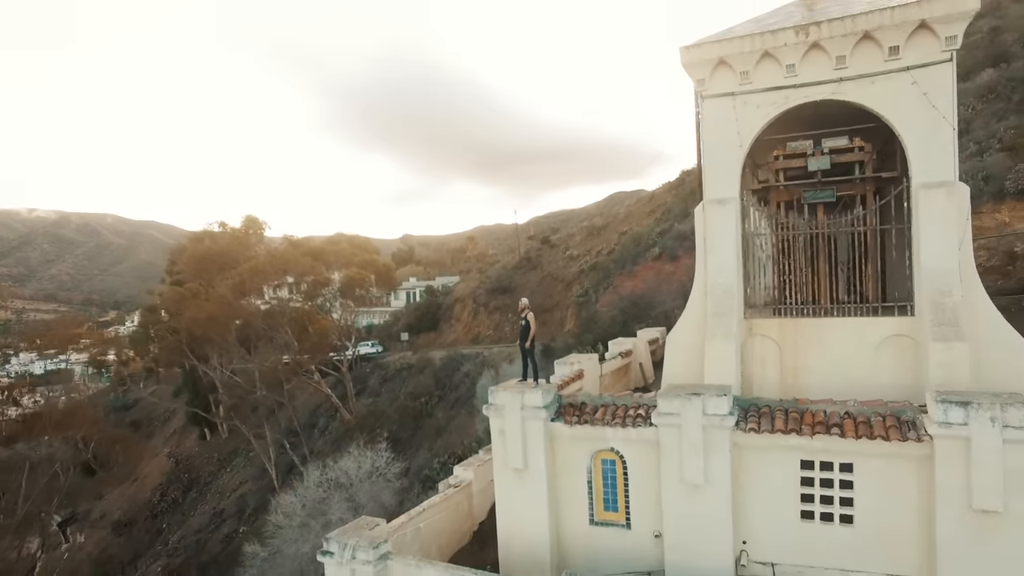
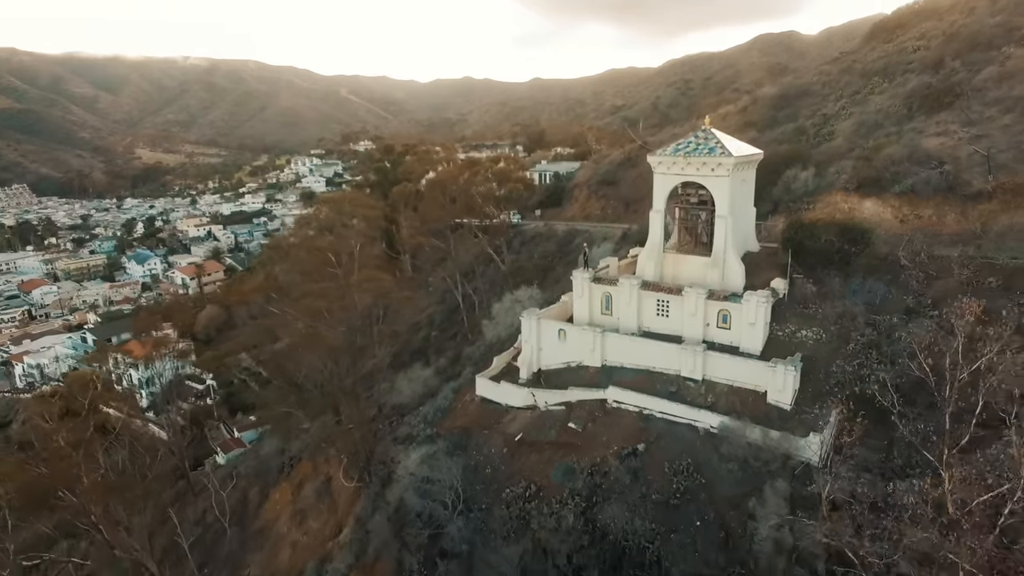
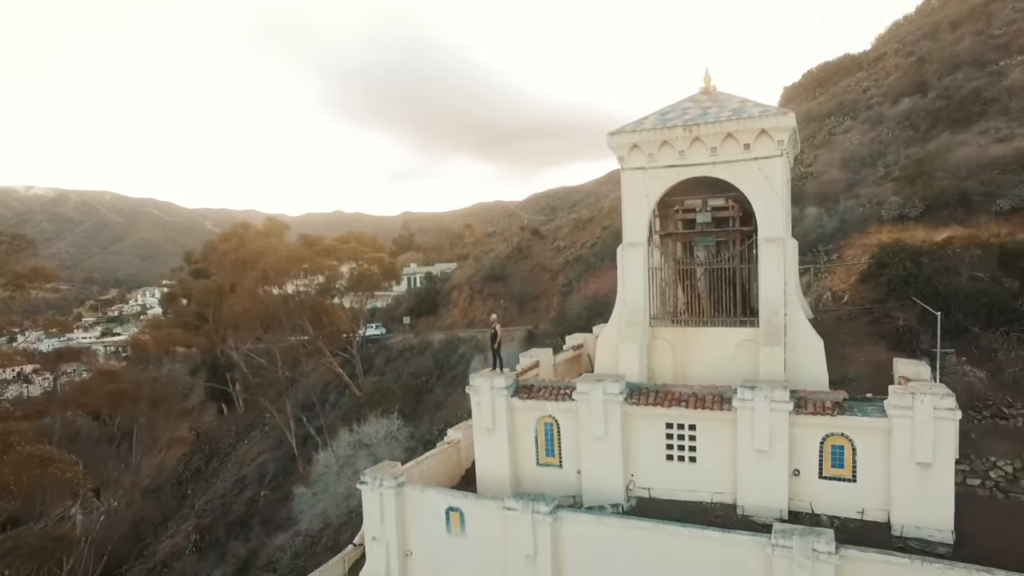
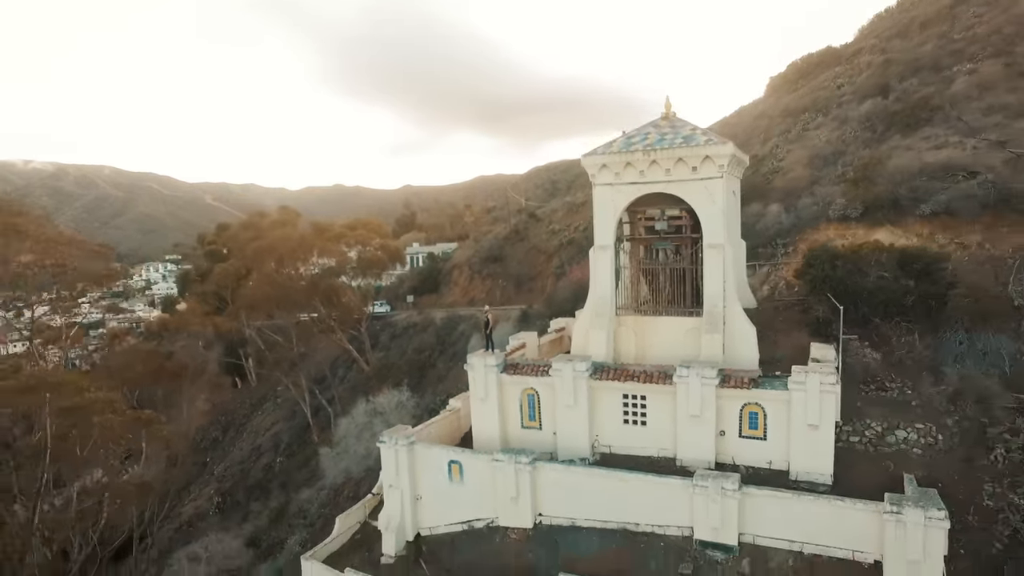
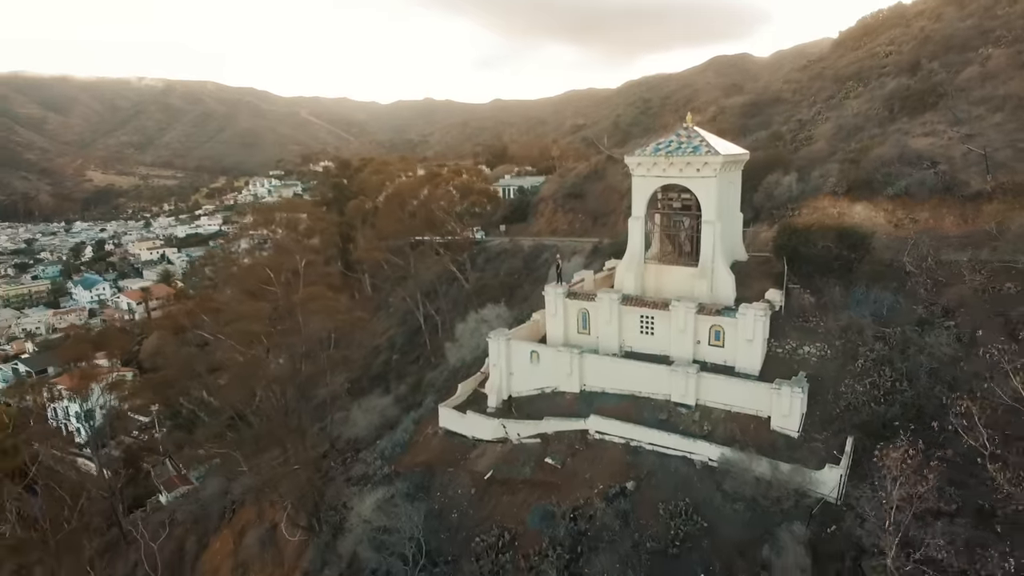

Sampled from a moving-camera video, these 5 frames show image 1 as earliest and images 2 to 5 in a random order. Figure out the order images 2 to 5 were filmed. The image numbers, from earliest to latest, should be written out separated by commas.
3, 4, 5, 2
